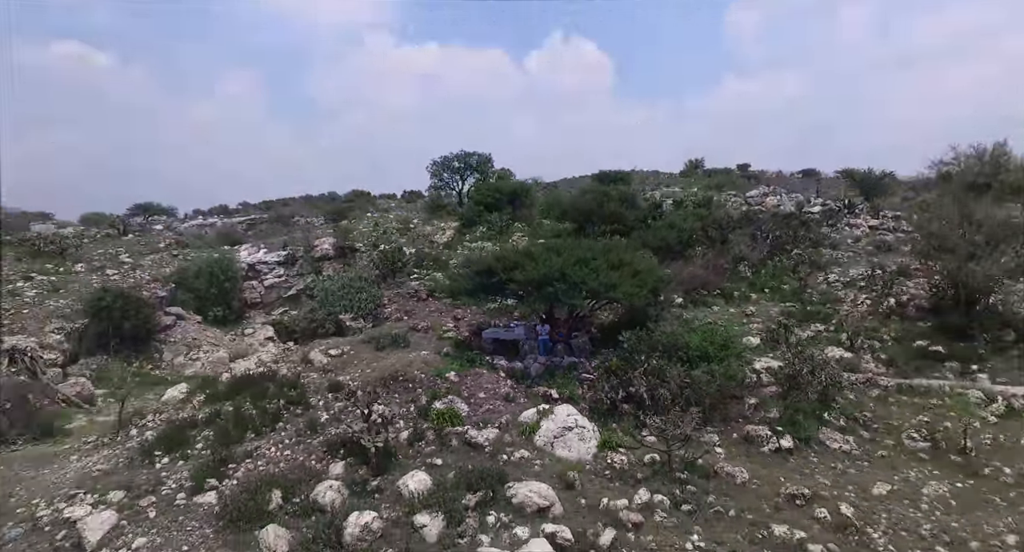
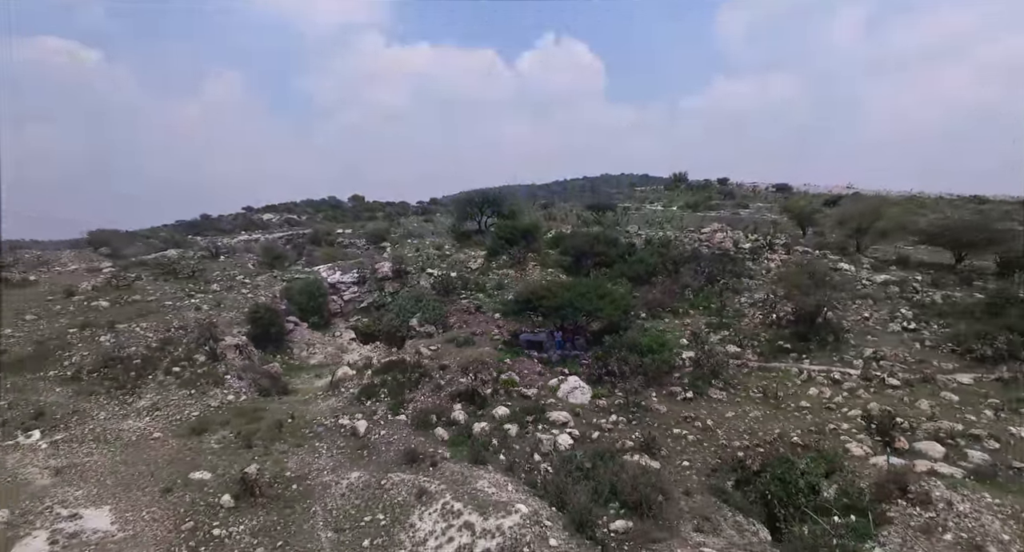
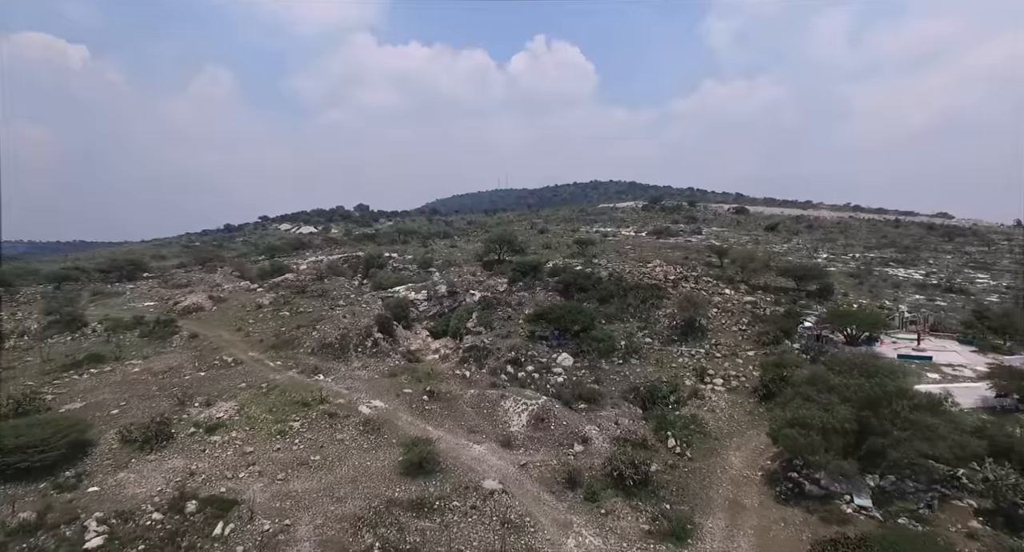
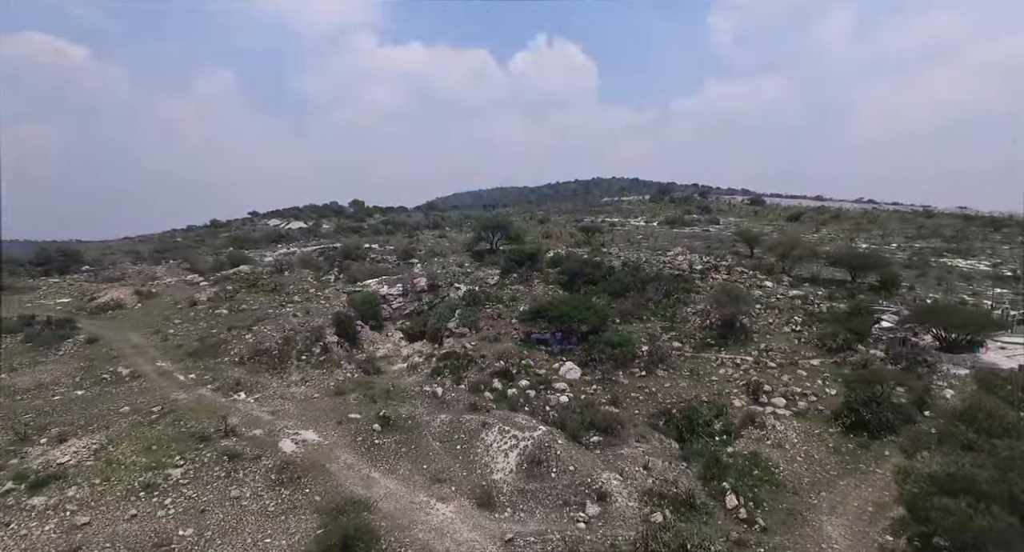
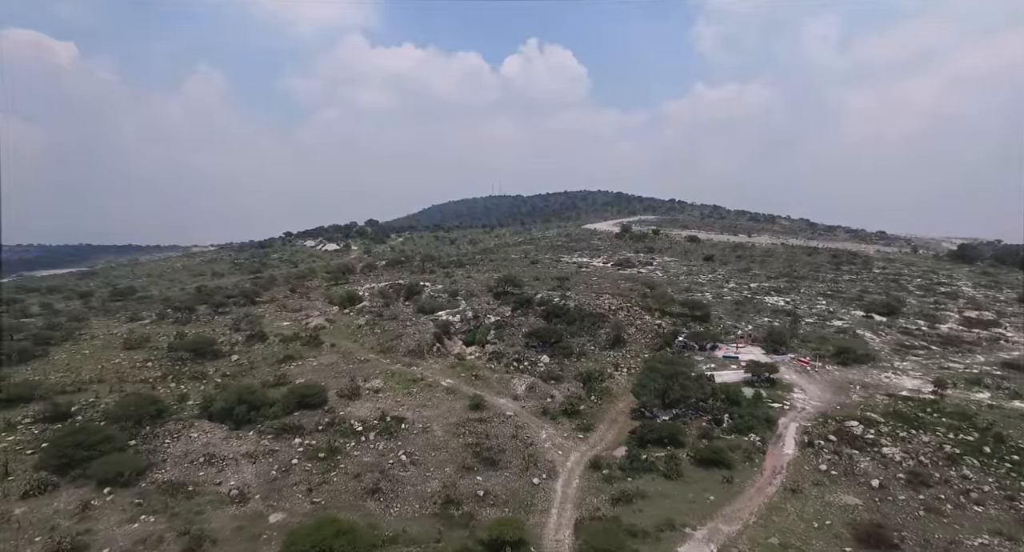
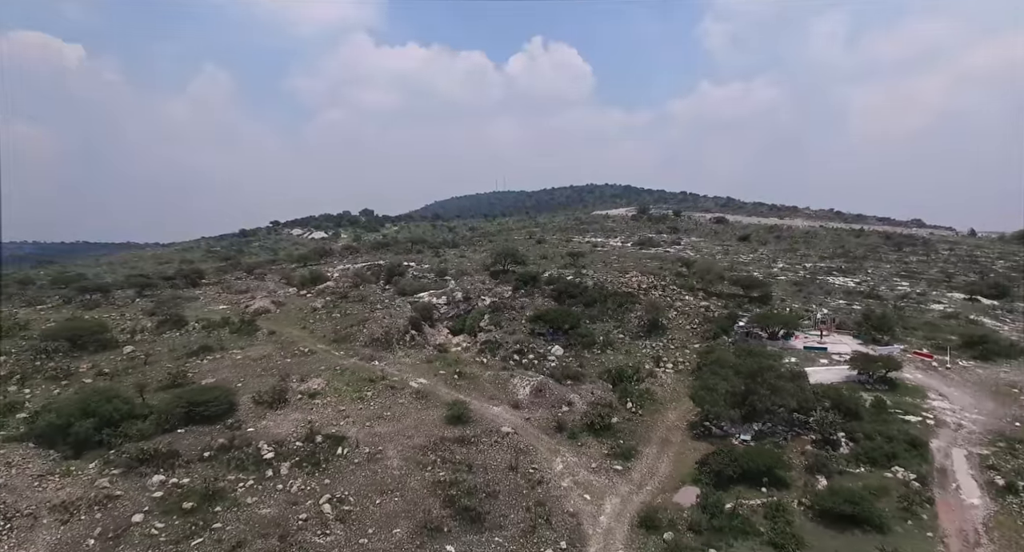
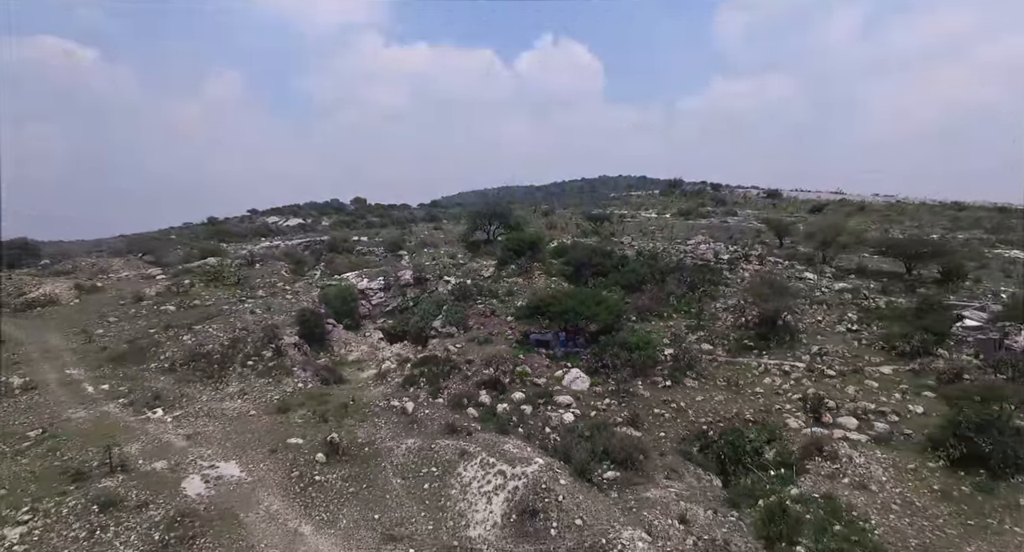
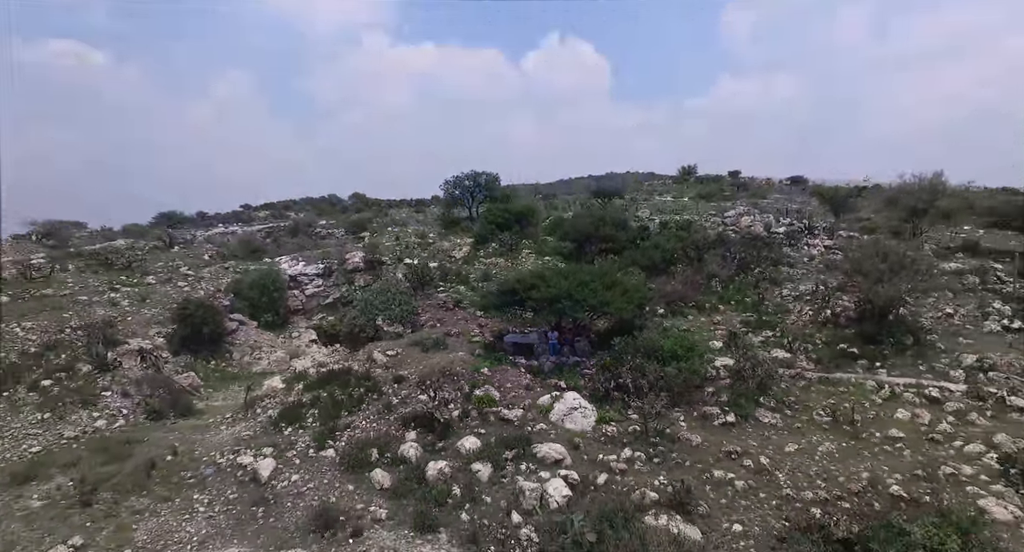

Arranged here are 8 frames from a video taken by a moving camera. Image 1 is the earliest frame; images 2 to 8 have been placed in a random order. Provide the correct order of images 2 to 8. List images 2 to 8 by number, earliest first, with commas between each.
8, 2, 7, 4, 3, 6, 5
